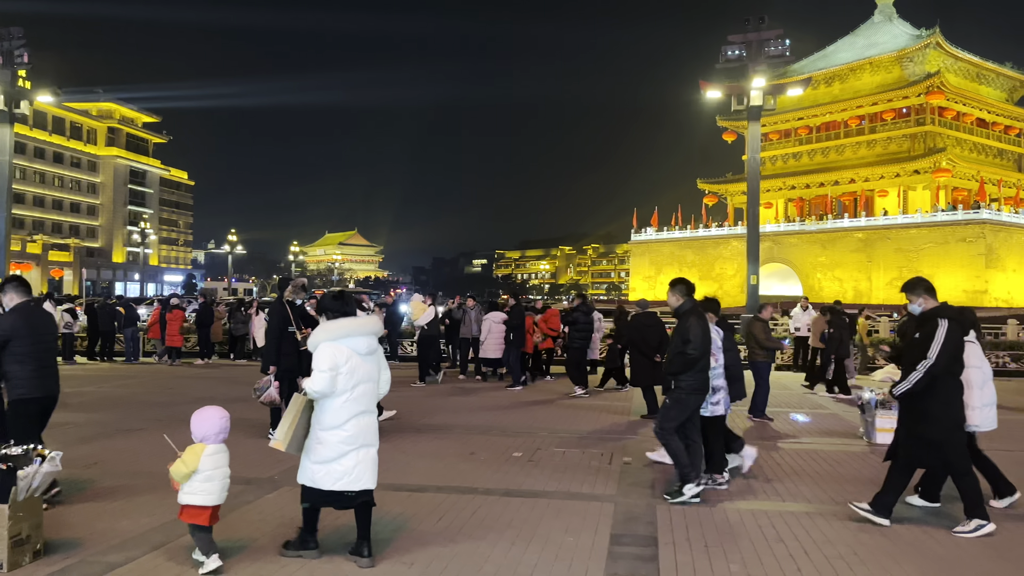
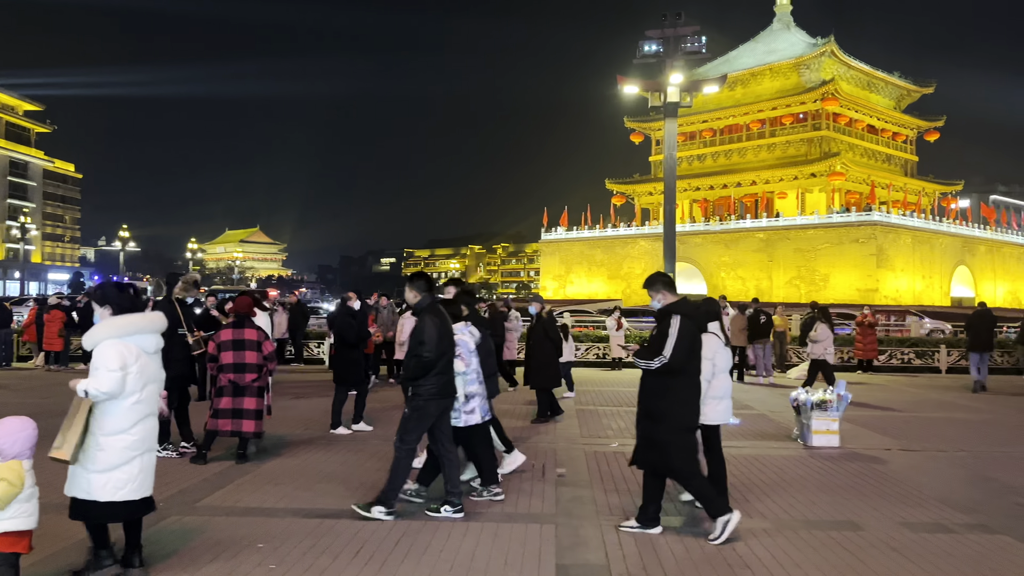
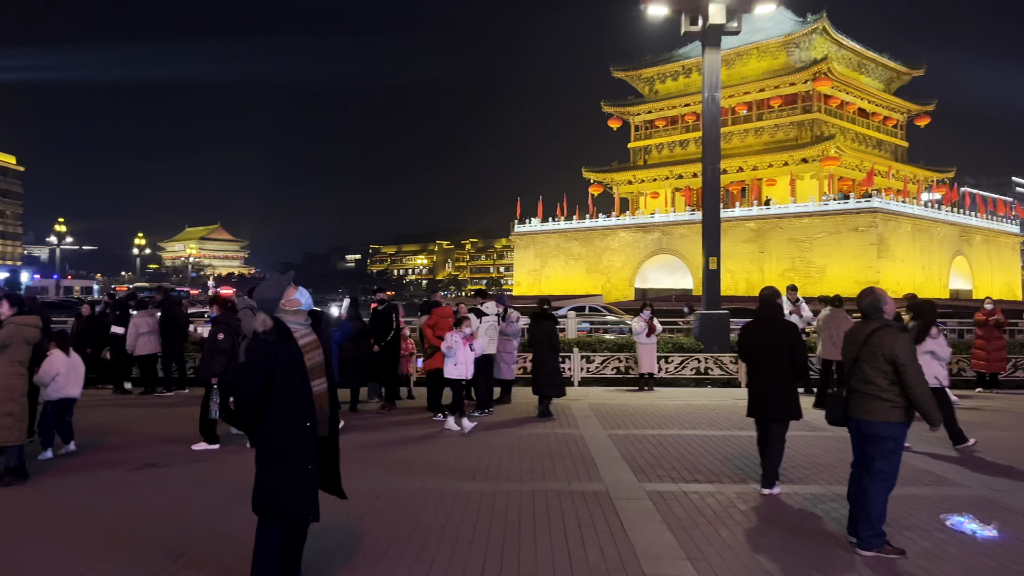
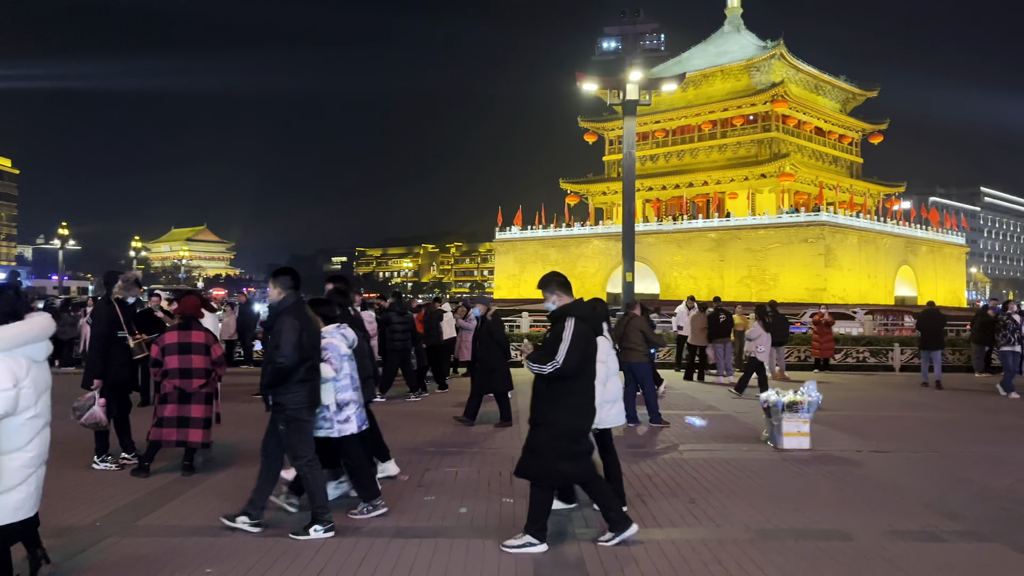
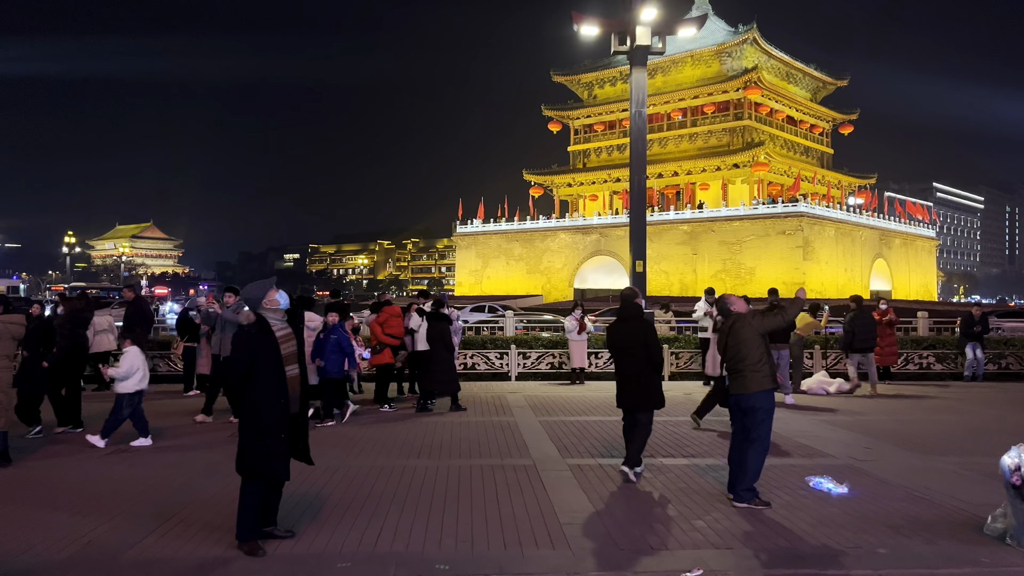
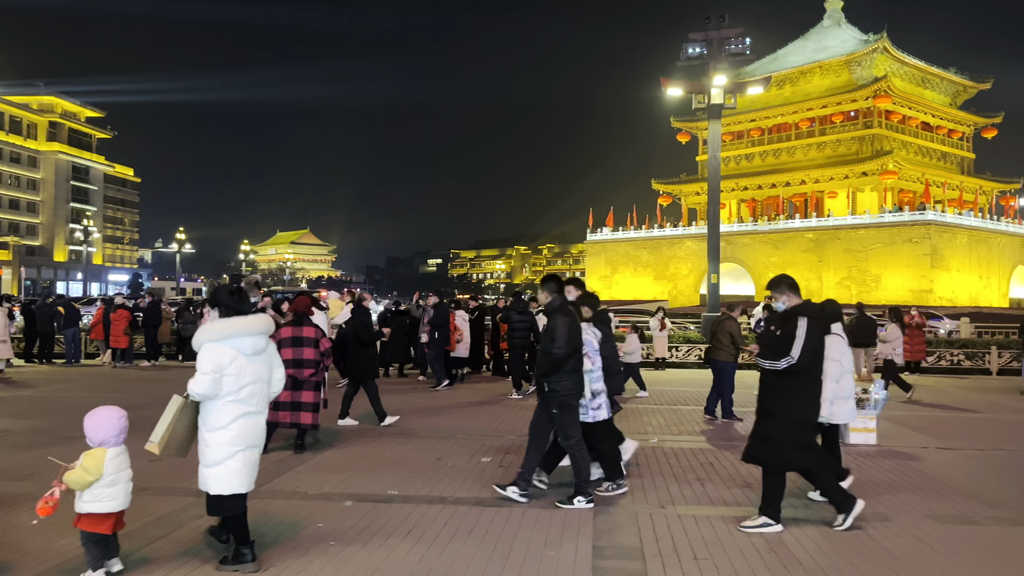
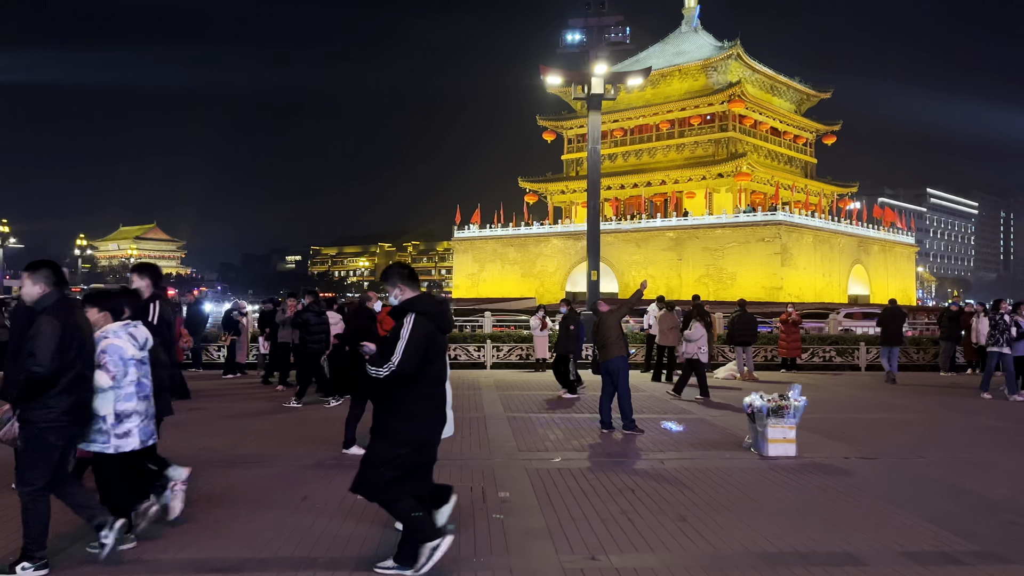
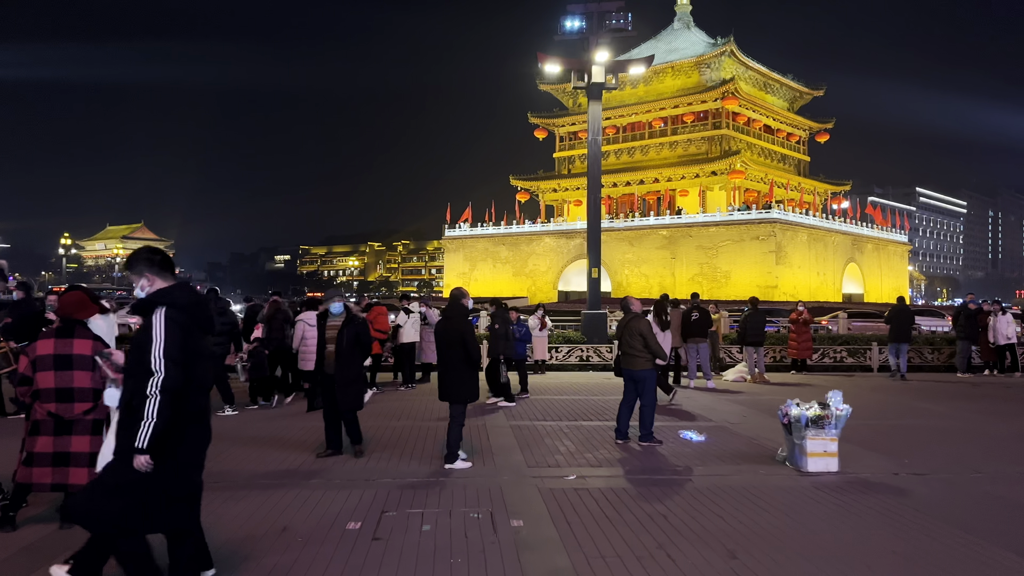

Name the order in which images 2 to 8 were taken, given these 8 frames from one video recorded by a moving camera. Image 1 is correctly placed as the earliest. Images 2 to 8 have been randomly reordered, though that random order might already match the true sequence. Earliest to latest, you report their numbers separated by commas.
6, 2, 4, 7, 8, 5, 3
